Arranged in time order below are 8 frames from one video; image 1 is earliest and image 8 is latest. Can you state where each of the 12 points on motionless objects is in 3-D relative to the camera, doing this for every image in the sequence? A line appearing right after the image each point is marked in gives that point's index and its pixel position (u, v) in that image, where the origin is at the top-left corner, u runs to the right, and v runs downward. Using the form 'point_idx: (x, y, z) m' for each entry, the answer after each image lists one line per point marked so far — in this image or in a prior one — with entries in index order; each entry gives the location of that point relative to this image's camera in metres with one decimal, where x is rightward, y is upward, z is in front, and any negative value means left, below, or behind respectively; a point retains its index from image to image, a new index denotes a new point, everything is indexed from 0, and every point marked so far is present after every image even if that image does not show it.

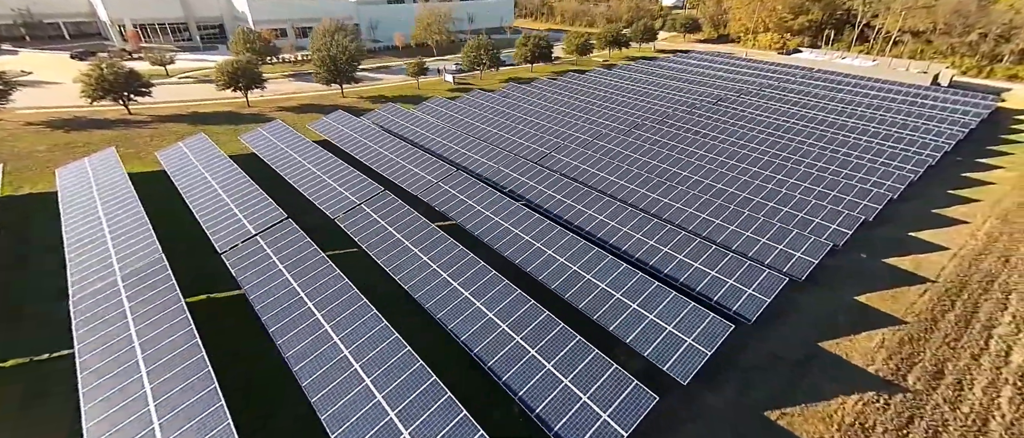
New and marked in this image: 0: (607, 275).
0: (+4.0, -2.4, +16.7) m
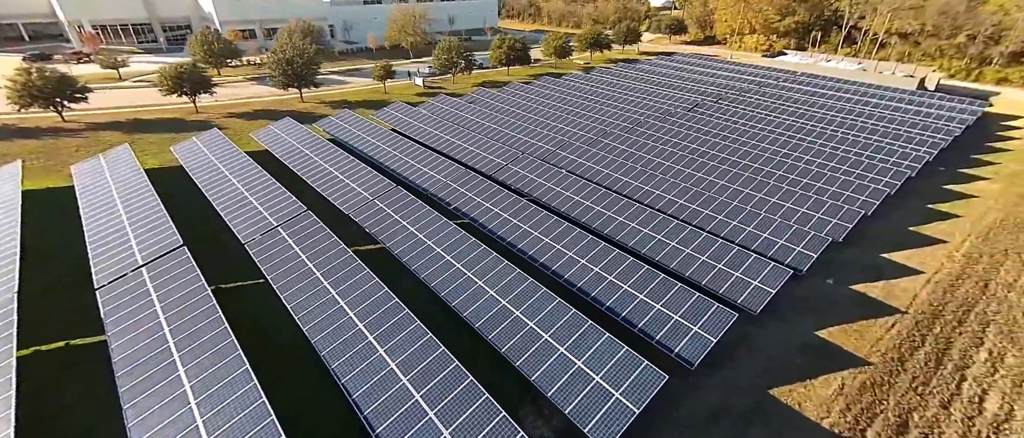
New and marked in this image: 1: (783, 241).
0: (+1.0, -3.5, +14.9) m
1: (+13.8, -1.1, +20.2) m
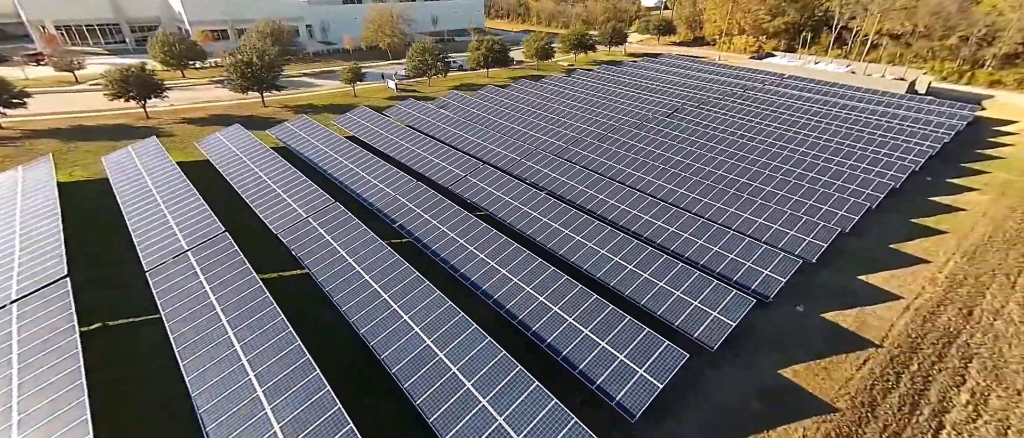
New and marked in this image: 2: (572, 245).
0: (-1.6, -4.5, +13.2) m
1: (+11.1, -2.1, +18.6) m
2: (+3.0, -1.3, +19.6) m
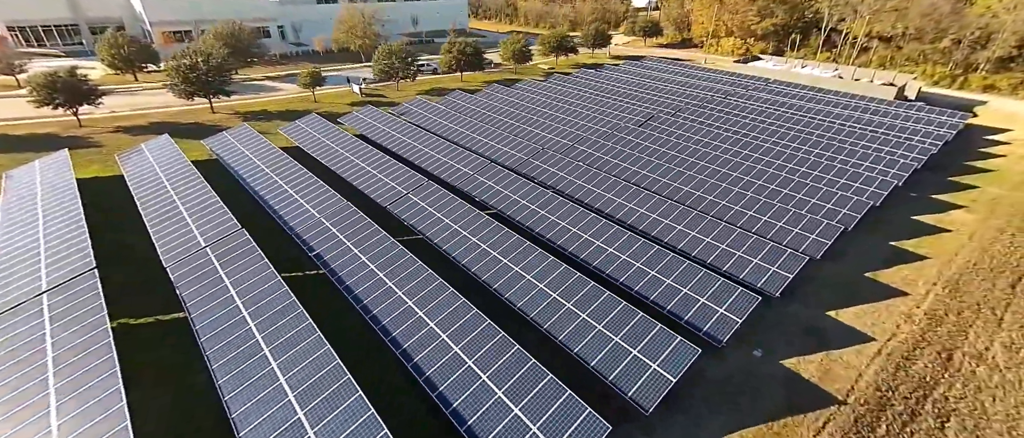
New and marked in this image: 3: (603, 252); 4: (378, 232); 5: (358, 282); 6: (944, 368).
0: (-4.8, -5.7, +11.0) m
1: (+8.0, -3.4, +16.5) m
2: (-0.2, -2.6, +17.5) m
3: (+4.5, -1.6, +19.4) m
4: (-6.5, -0.6, +19.2) m
5: (-6.5, -2.6, +16.9) m
6: (+16.7, -5.8, +15.4) m
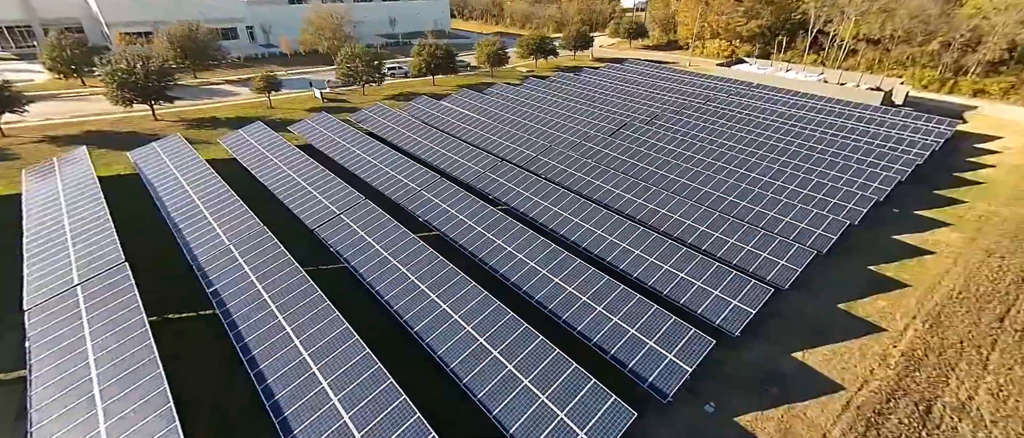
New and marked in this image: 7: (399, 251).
0: (-7.6, -7.0, +8.8) m
1: (+5.0, -4.6, +14.4) m
2: (-3.2, -3.8, +15.4) m
3: (+1.5, -2.8, +17.3) m
4: (-9.5, -1.9, +17.0) m
5: (-9.4, -3.8, +14.8) m
6: (+13.8, -7.0, +13.4) m
7: (-5.3, -1.5, +18.4) m
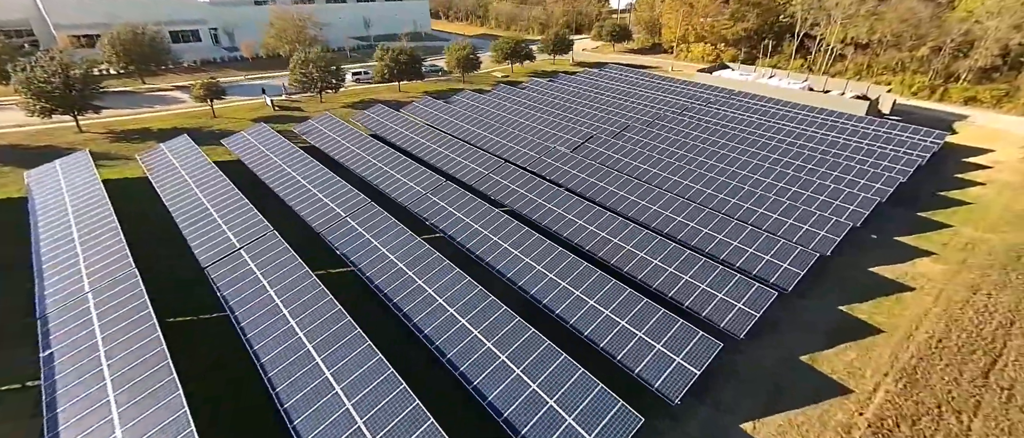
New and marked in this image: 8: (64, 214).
0: (-11.1, -8.6, +6.3) m
1: (+1.6, -6.2, +12.0) m
2: (-6.6, -5.4, +12.9) m
3: (-1.9, -4.5, +14.9) m
4: (-12.9, -3.5, +14.5) m
5: (-12.9, -5.5, +12.2) m
6: (+10.3, -8.6, +11.0) m
7: (-8.7, -3.2, +15.9) m
8: (-22.4, +0.4, +19.9) m
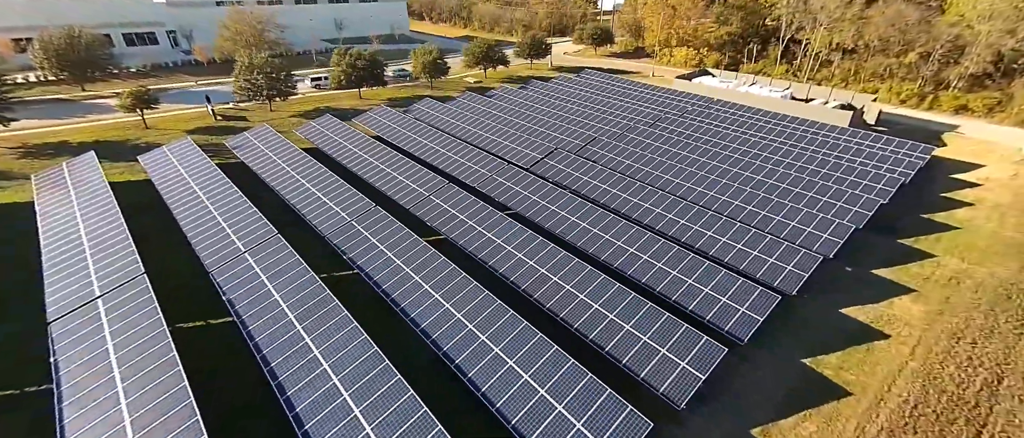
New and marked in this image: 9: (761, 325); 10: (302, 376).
0: (-14.6, -10.3, +3.7) m
1: (-2.0, -7.9, +9.4) m
2: (-10.2, -7.1, +10.3) m
3: (-5.5, -6.2, +12.3) m
4: (-16.5, -5.2, +11.8) m
5: (-16.4, -7.1, +9.6) m
6: (+6.8, -10.3, +8.5) m
7: (-12.3, -4.9, +13.3) m
8: (-25.9, -1.3, +17.2) m
9: (+9.6, -4.5, +15.7) m
10: (-7.2, -5.2, +13.7) m
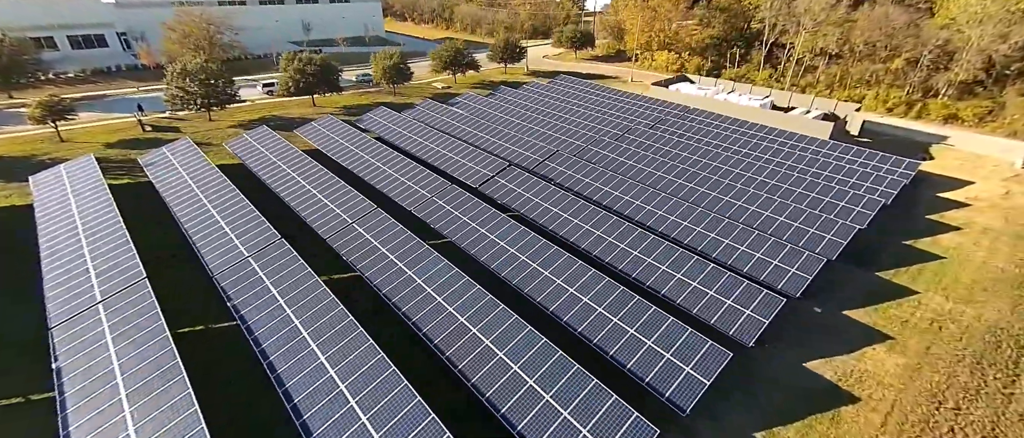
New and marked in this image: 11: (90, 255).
0: (-18.1, -12.0, +0.8) m
1: (-5.6, -9.6, +6.6) m
2: (-13.8, -8.8, +7.4) m
3: (-9.1, -7.9, +9.5) m
4: (-20.1, -6.9, +8.9) m
5: (-20.0, -8.9, +6.7) m
6: (+3.2, -12.1, +5.8) m
7: (-15.9, -6.6, +10.4) m
8: (-29.6, -3.0, +14.2) m
9: (+6.0, -6.2, +13.0) m
10: (-10.8, -7.0, +10.9) m
11: (-19.0, -1.7, +18.3) m
